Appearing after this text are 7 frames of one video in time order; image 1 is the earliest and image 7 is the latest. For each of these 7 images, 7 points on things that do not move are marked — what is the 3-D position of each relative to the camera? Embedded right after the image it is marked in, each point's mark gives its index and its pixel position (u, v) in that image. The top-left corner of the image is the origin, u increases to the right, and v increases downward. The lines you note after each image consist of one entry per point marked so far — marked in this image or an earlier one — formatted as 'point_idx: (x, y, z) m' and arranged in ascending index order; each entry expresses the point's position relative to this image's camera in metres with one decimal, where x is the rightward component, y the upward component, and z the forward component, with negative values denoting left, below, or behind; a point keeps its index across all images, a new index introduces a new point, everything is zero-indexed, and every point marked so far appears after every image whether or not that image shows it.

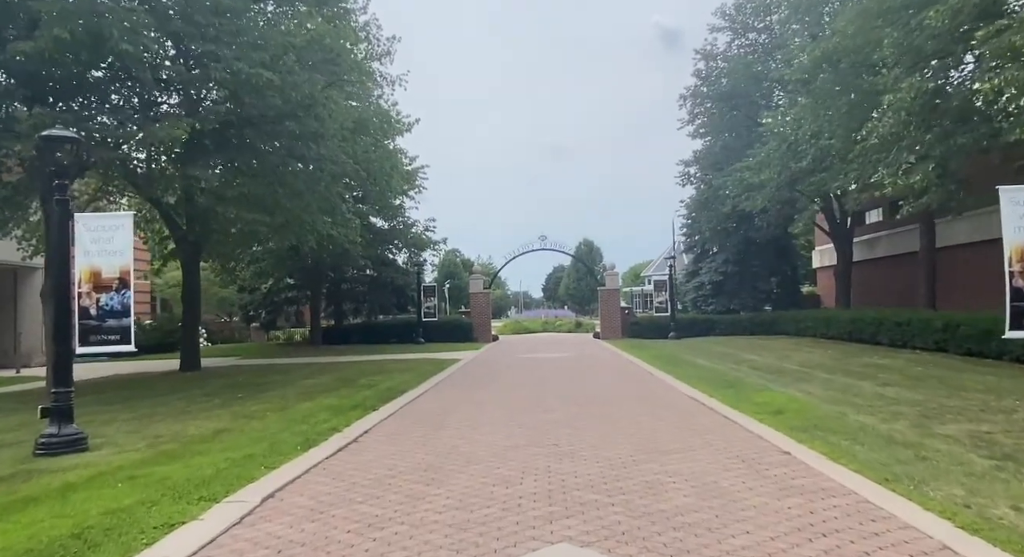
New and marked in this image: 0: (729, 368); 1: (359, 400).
0: (+6.5, -2.7, +16.8) m
1: (-3.2, -2.5, +11.8) m
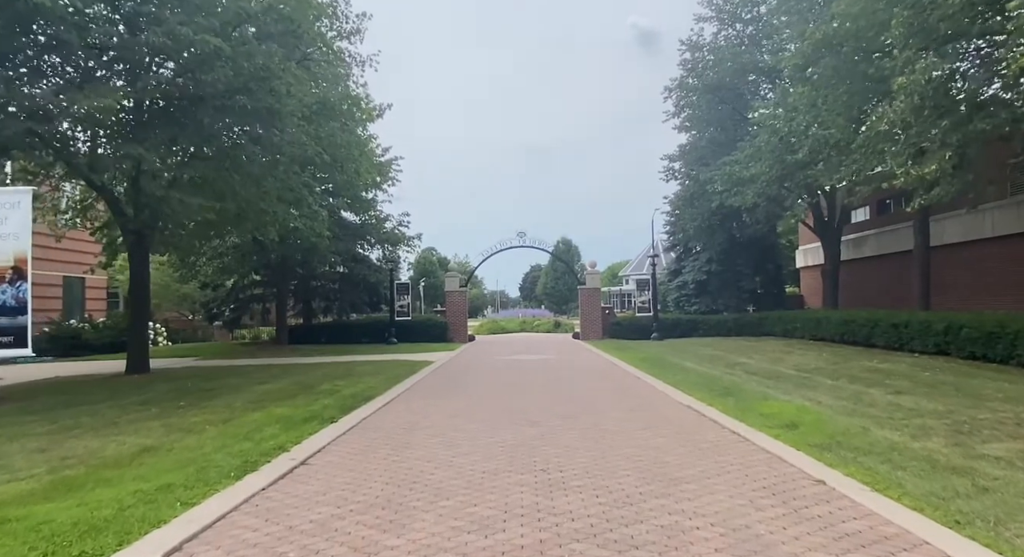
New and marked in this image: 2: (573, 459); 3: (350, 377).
0: (+5.9, -2.6, +15.8) m
1: (-3.6, -2.4, +10.3) m
2: (+0.7, -2.2, +6.7) m
3: (-4.5, -2.7, +15.8) m
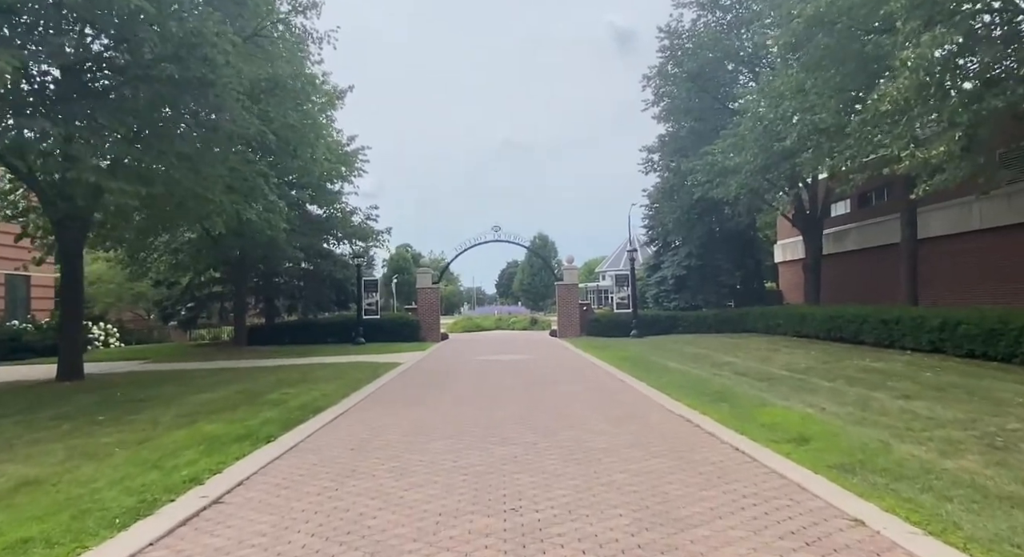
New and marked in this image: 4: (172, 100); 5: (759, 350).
0: (+5.2, -2.5, +14.7) m
1: (-4.0, -2.3, +8.9) m
2: (+0.4, -2.1, +5.5) m
3: (-5.3, -2.6, +14.3) m
4: (-7.6, +4.0, +12.5) m
5: (+8.5, -2.5, +19.3) m
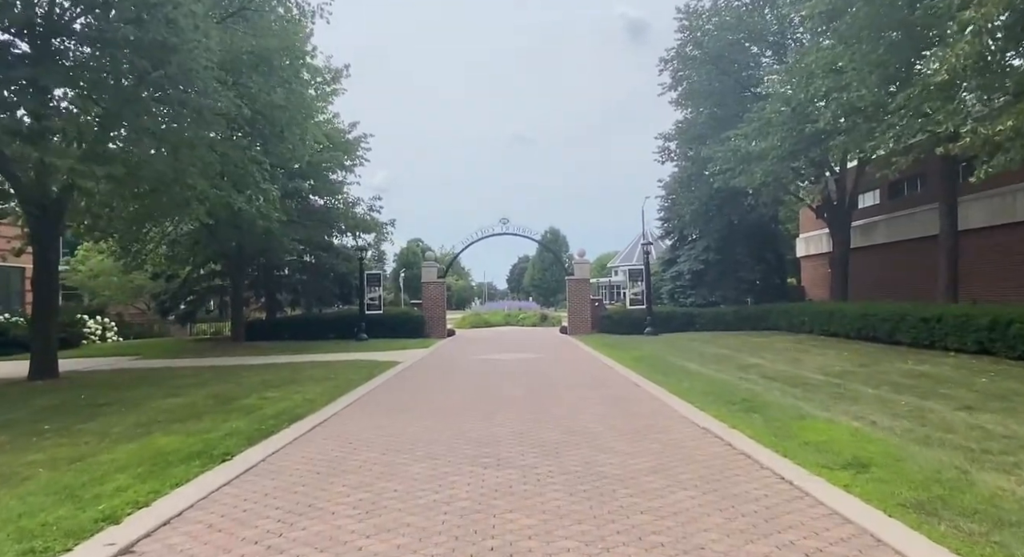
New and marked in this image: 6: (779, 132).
0: (+5.3, -2.3, +13.3) m
1: (-4.1, -2.2, +7.7) m
2: (+0.3, -2.0, +4.2) m
3: (-5.2, -2.5, +13.1) m
4: (-7.5, +4.1, +11.3) m
5: (+8.7, -2.3, +17.9) m
6: (+9.5, +5.2, +20.0) m
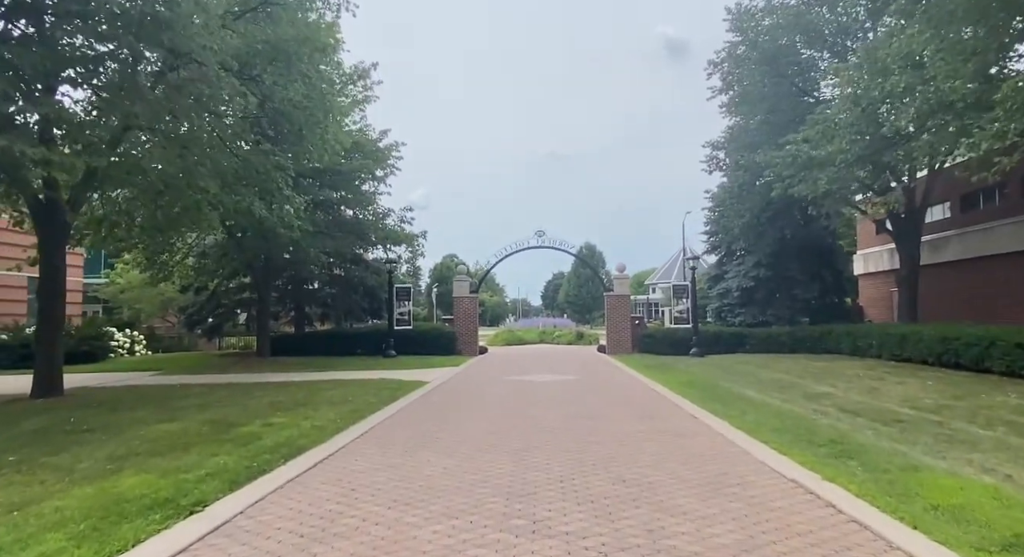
0: (+6.1, -2.7, +11.5) m
1: (-3.6, -2.3, +6.4) m
2: (+0.5, -2.0, +2.6) m
3: (-4.4, -2.7, +11.9) m
4: (-6.8, +3.9, +10.4) m
5: (+9.7, -2.8, +15.8) m
6: (+10.7, +4.6, +18.1) m
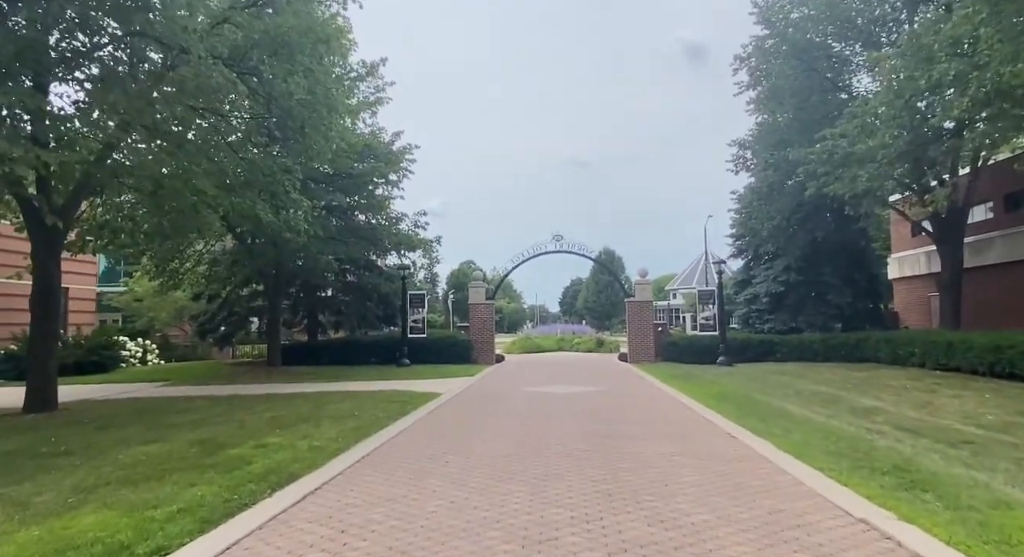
0: (+6.4, -2.7, +10.3) m
1: (-3.5, -2.4, +5.5) m
2: (+0.6, -2.0, +1.6) m
3: (-4.1, -2.8, +11.0) m
4: (-6.5, +3.8, +9.7) m
5: (+10.1, -2.9, +14.5) m
6: (+11.2, +4.5, +16.8) m
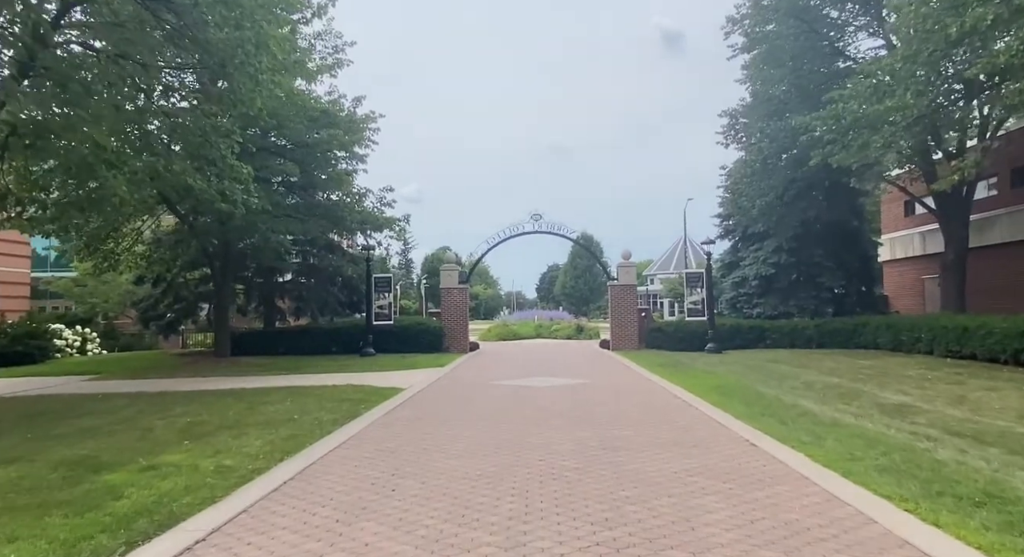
0: (+5.9, -2.3, +8.6) m
1: (-3.7, -2.1, +3.4) m
2: (+0.5, -1.8, -0.3) m
3: (-4.5, -2.4, +8.9) m
4: (-6.9, +4.2, +7.3) m
5: (+9.5, -2.4, +12.9) m
6: (+10.5, +5.1, +15.1) m
